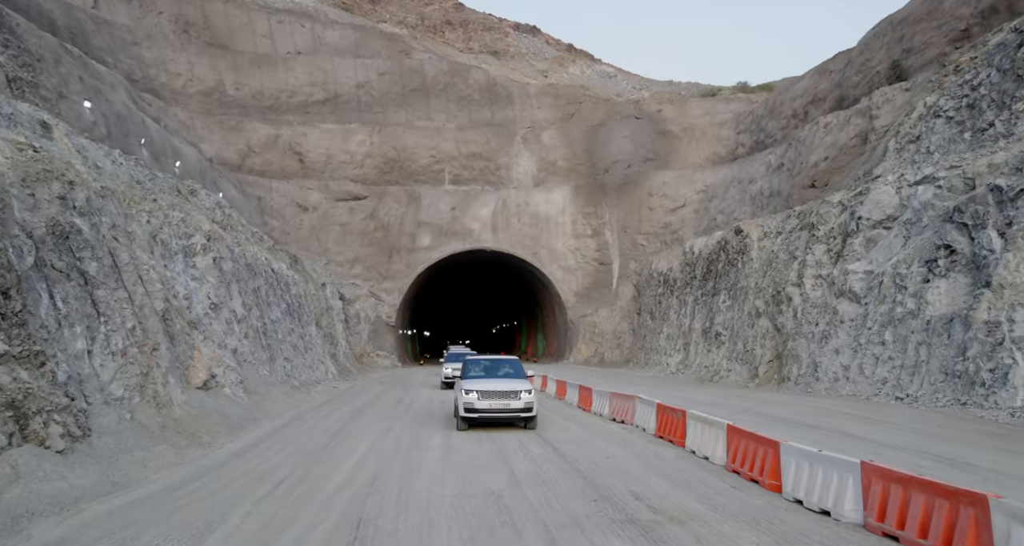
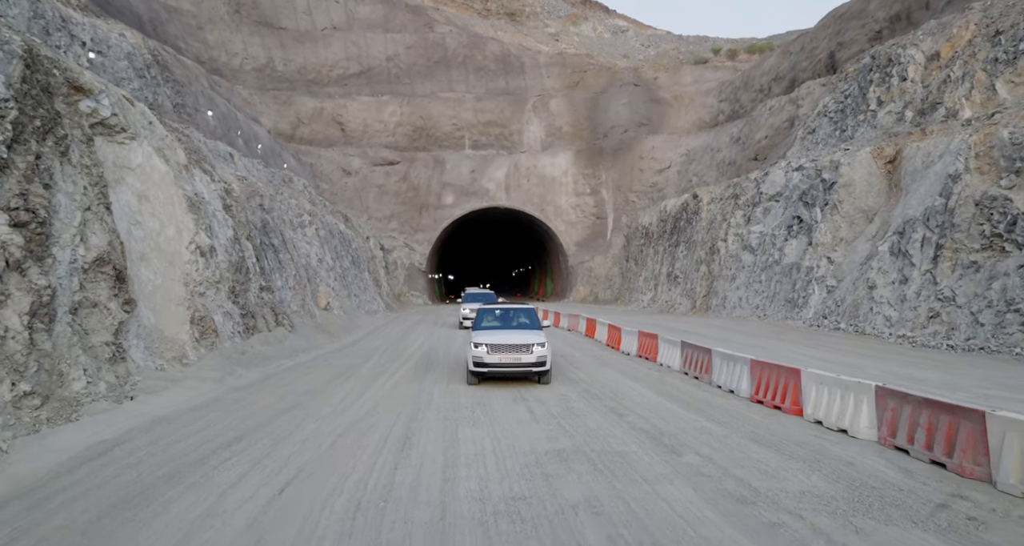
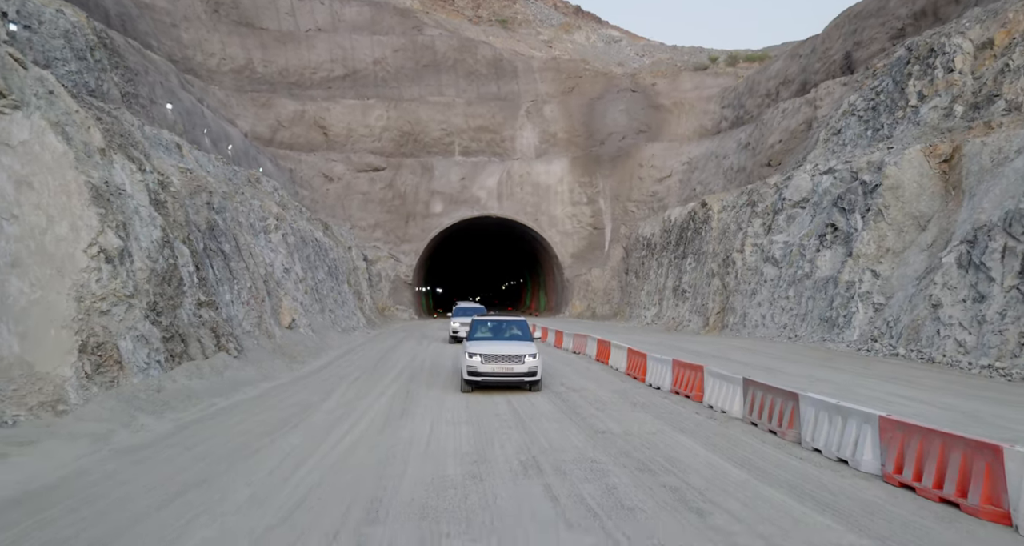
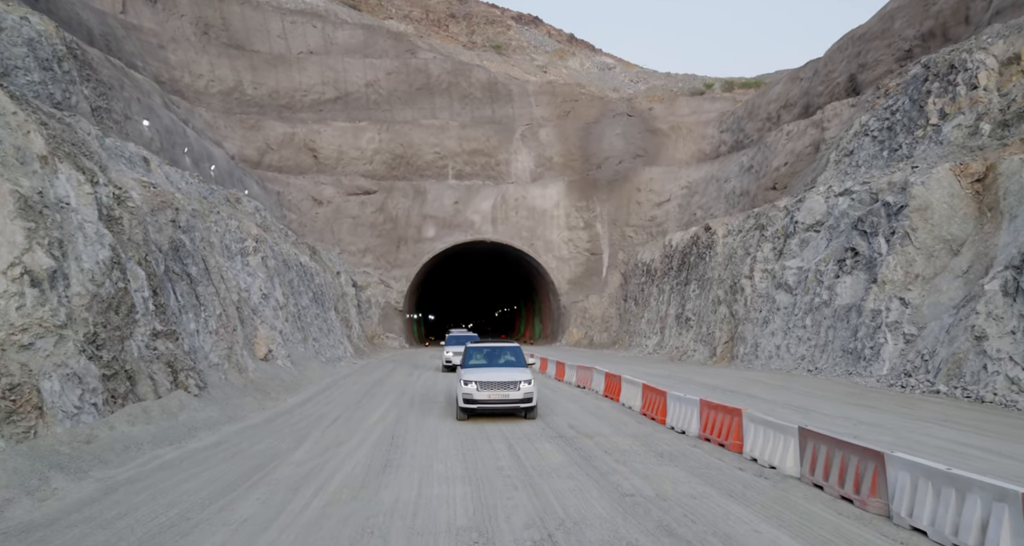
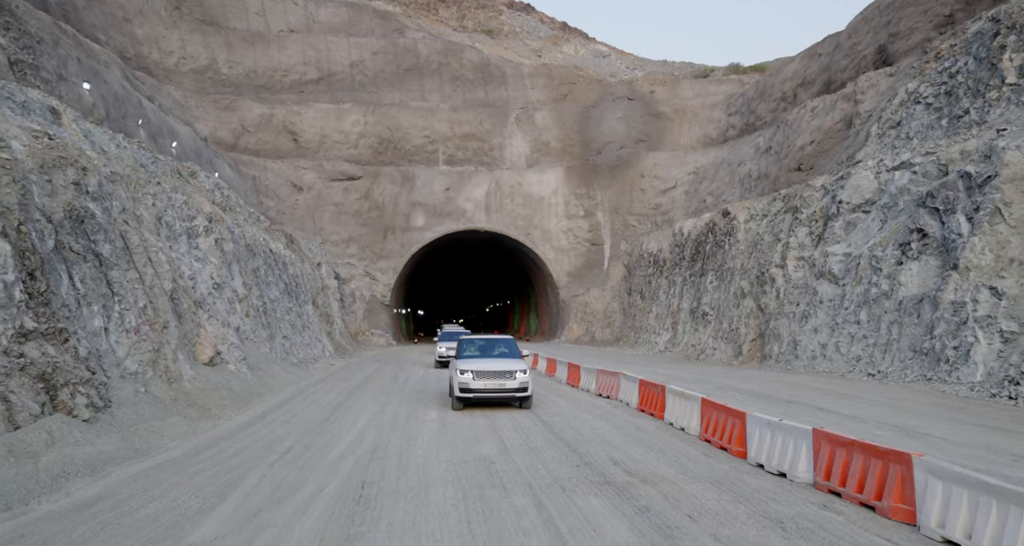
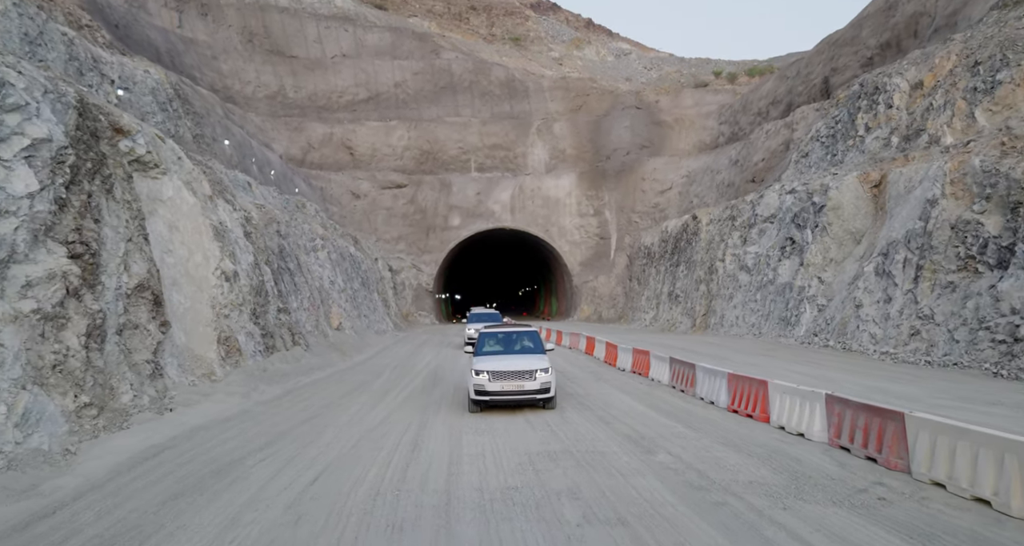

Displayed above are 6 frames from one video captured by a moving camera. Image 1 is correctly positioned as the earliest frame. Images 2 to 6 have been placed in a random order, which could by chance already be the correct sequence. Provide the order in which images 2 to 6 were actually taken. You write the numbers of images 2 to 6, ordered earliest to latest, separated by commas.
5, 4, 3, 2, 6
